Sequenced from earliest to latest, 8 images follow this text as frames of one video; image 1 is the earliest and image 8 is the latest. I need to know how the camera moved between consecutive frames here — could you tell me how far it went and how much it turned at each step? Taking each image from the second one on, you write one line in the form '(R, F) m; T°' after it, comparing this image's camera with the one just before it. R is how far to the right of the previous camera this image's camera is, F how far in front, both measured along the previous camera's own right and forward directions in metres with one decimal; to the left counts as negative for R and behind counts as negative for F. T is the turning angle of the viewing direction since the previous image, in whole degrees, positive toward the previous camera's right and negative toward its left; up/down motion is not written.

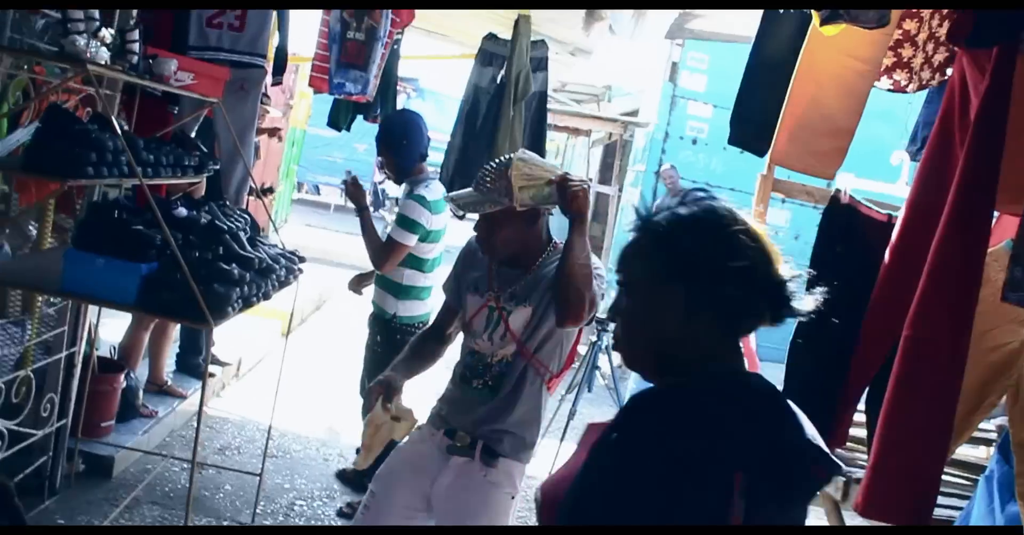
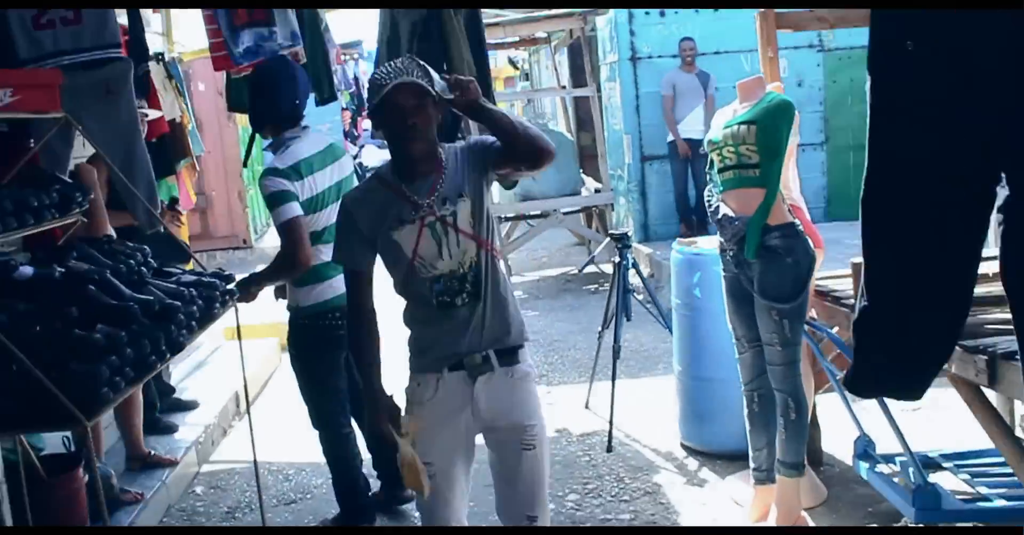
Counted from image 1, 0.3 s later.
(+0.1, +0.7) m; -1°
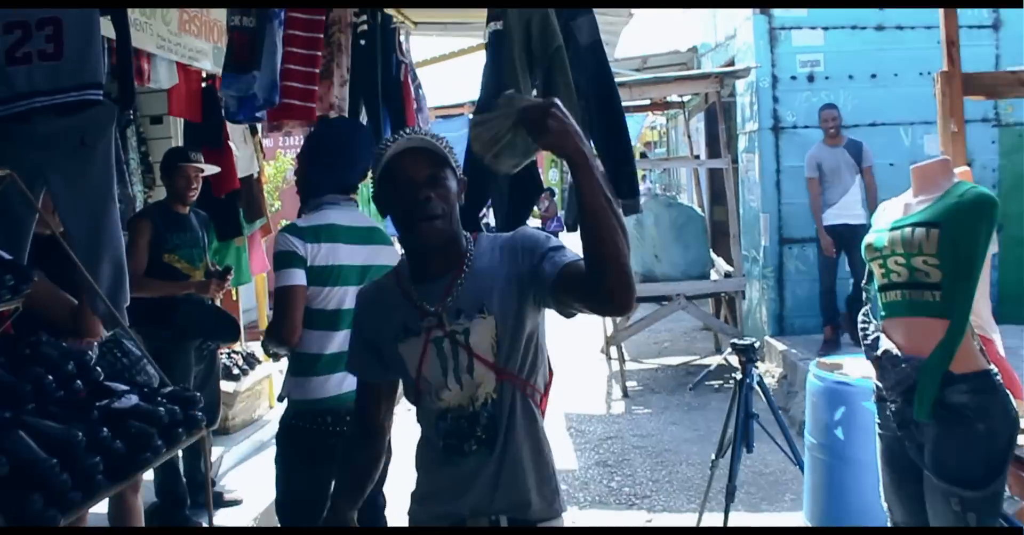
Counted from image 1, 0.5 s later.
(+0.1, +0.7) m; -9°
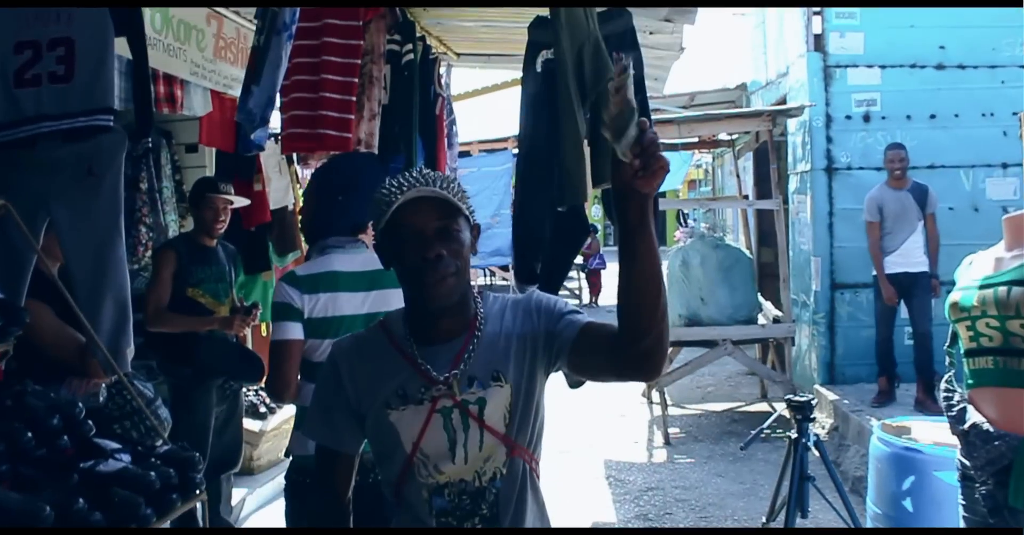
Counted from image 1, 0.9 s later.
(0.0, +0.2) m; -3°
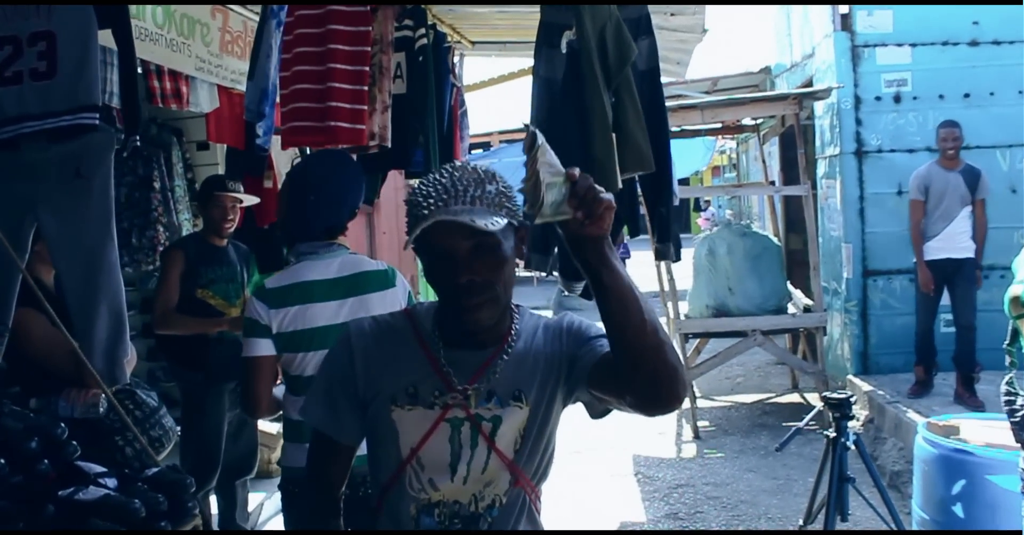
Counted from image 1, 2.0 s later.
(0.0, +0.1) m; -2°
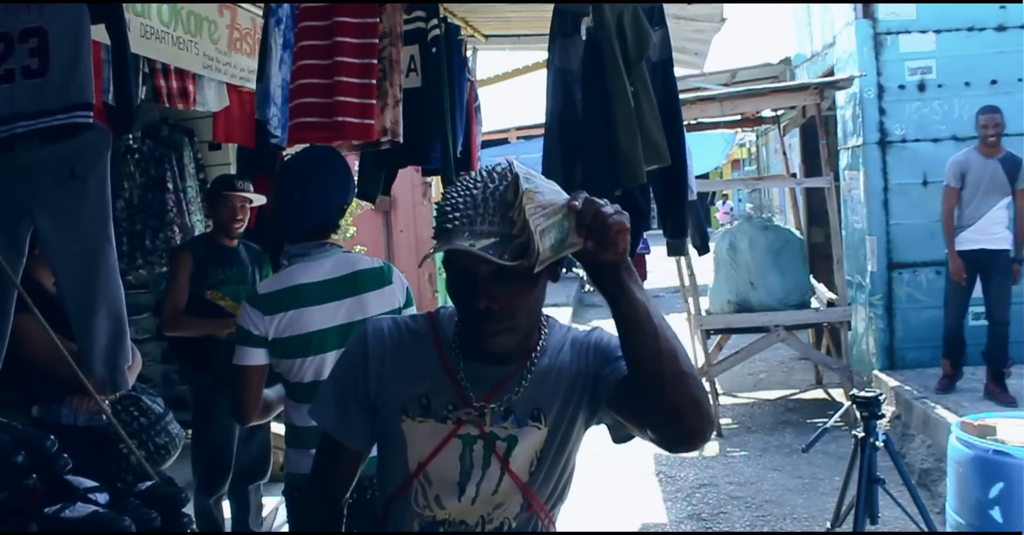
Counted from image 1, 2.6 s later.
(0.0, +0.1) m; -1°
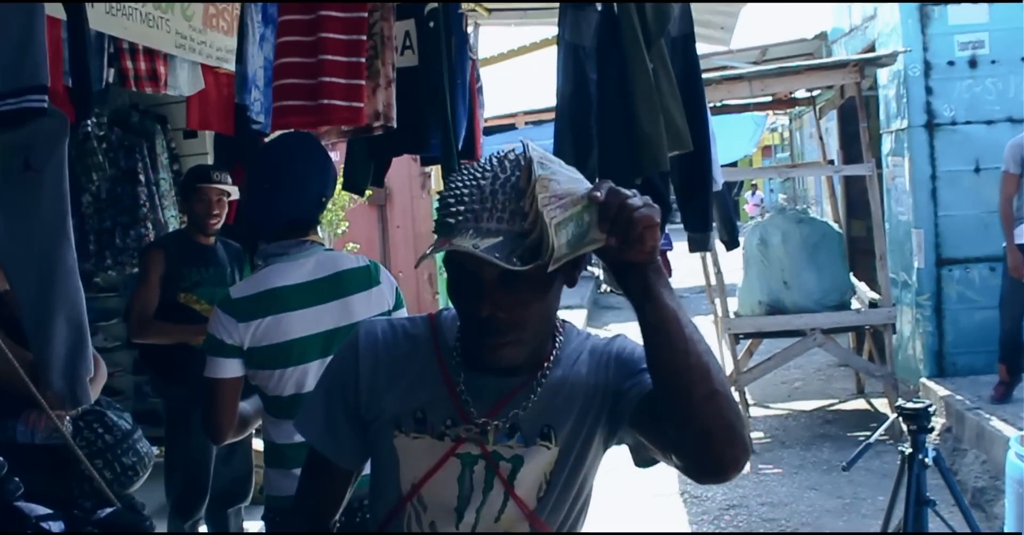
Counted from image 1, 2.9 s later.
(+0.1, +0.5) m; -2°
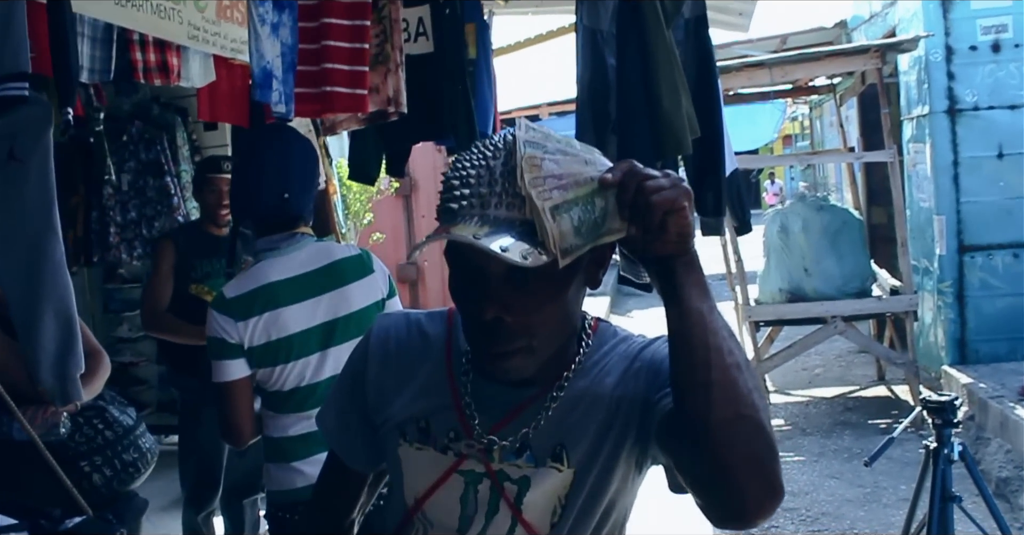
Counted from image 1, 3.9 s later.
(0.0, 0.0) m; -1°
